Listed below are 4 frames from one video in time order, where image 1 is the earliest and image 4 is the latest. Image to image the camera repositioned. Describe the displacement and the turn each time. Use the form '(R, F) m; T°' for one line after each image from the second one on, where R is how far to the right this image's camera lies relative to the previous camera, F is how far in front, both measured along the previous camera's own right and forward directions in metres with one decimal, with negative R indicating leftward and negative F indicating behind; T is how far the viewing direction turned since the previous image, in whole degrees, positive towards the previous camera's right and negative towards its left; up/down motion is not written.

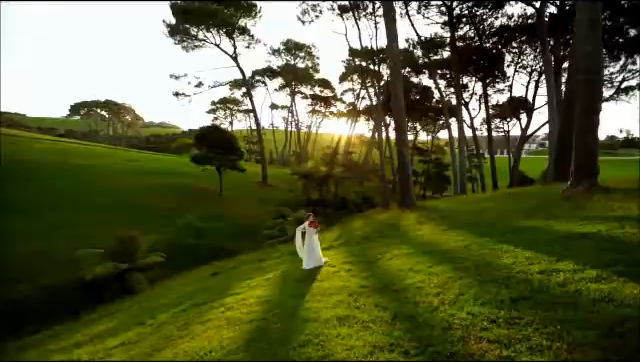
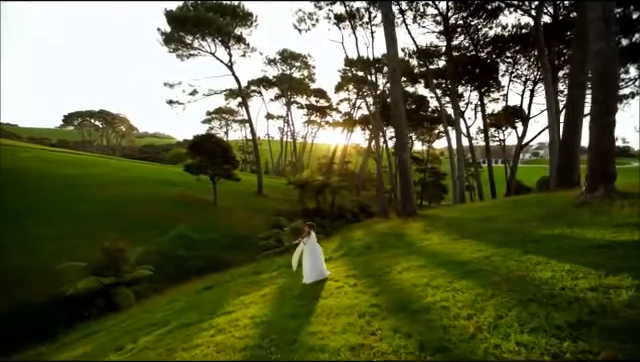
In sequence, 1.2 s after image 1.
(-0.1, +0.9) m; 0°
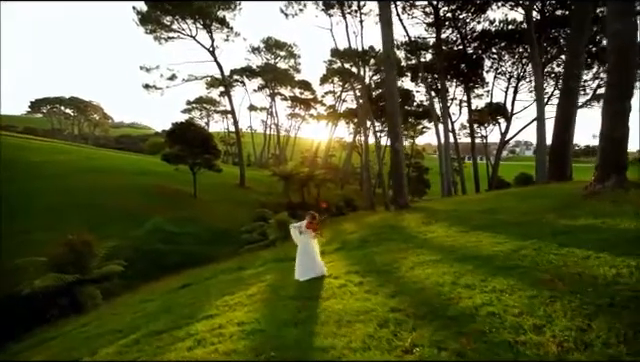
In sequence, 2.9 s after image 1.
(-0.2, +1.2) m; +2°
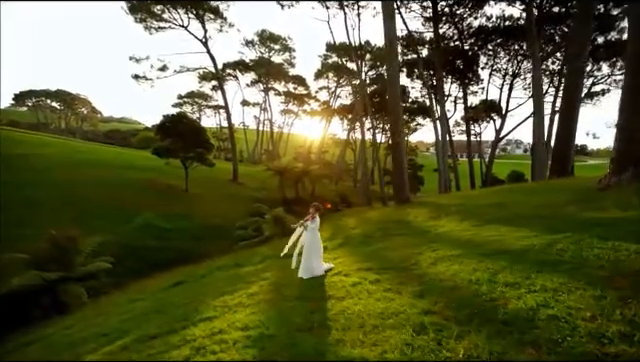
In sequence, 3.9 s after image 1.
(-0.2, +0.7) m; +1°
